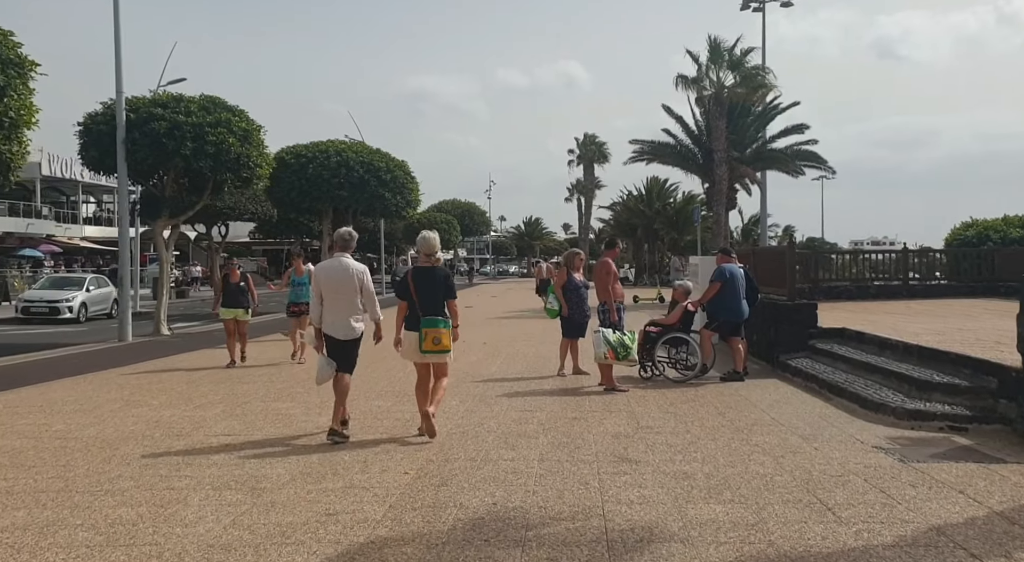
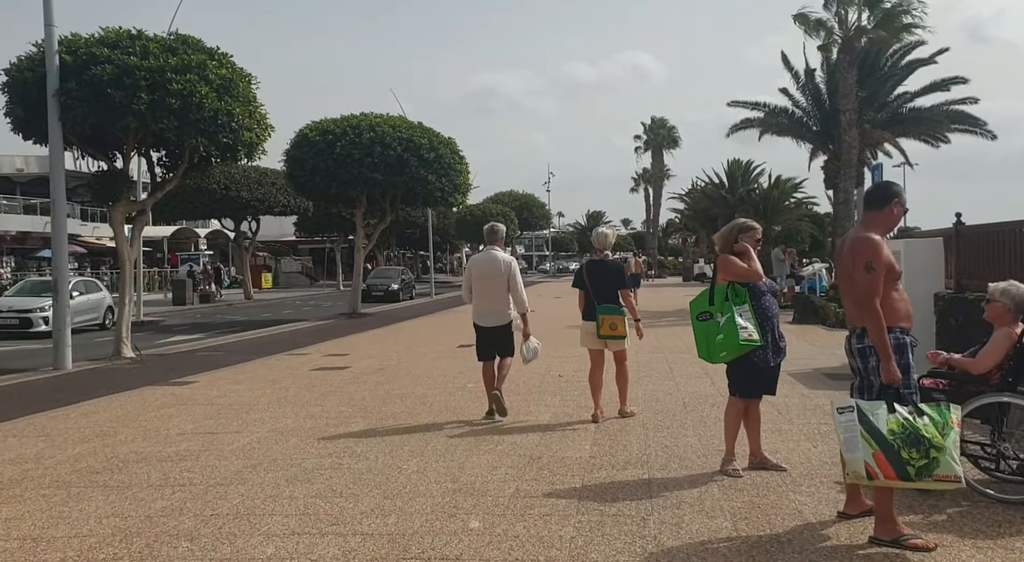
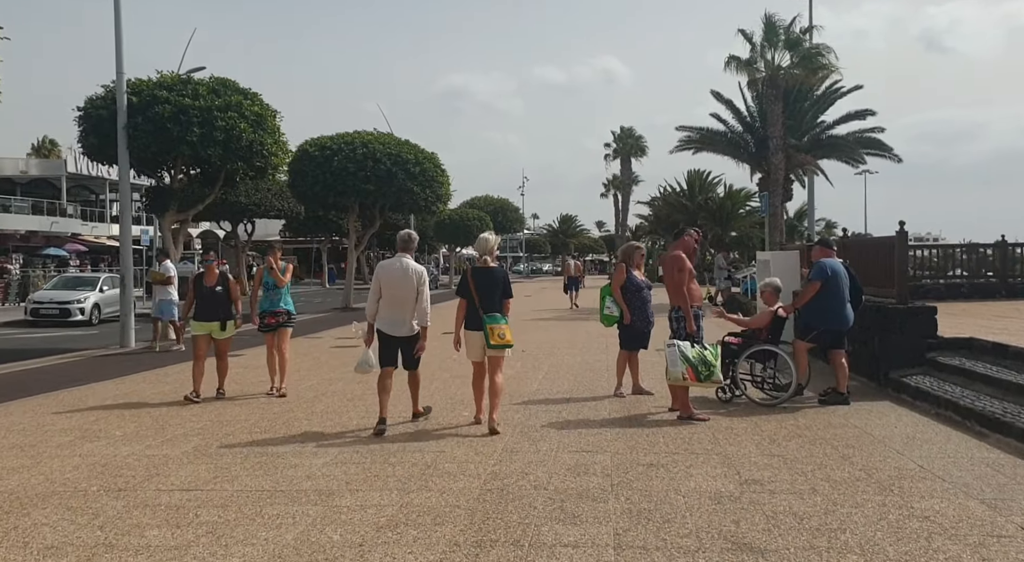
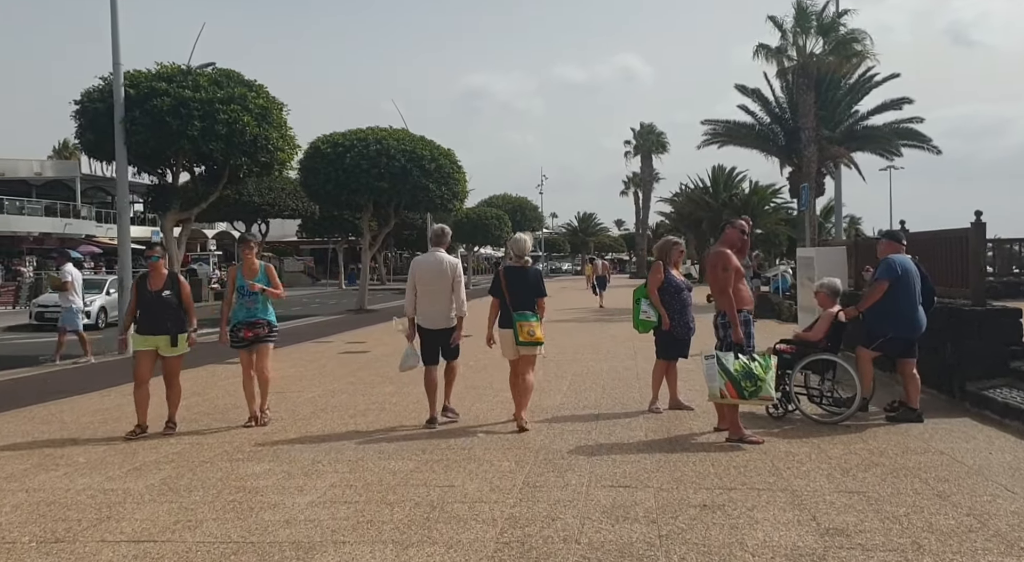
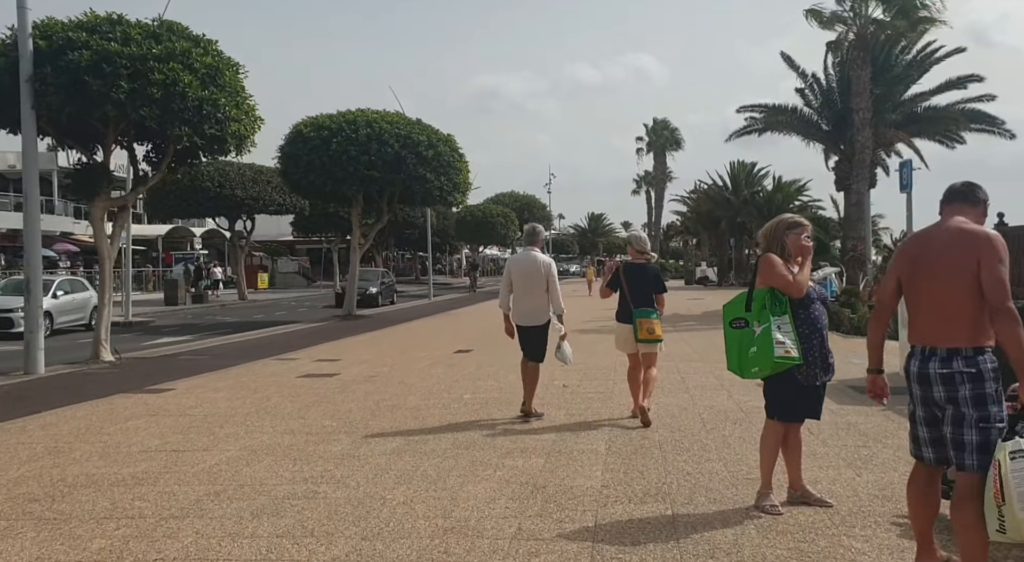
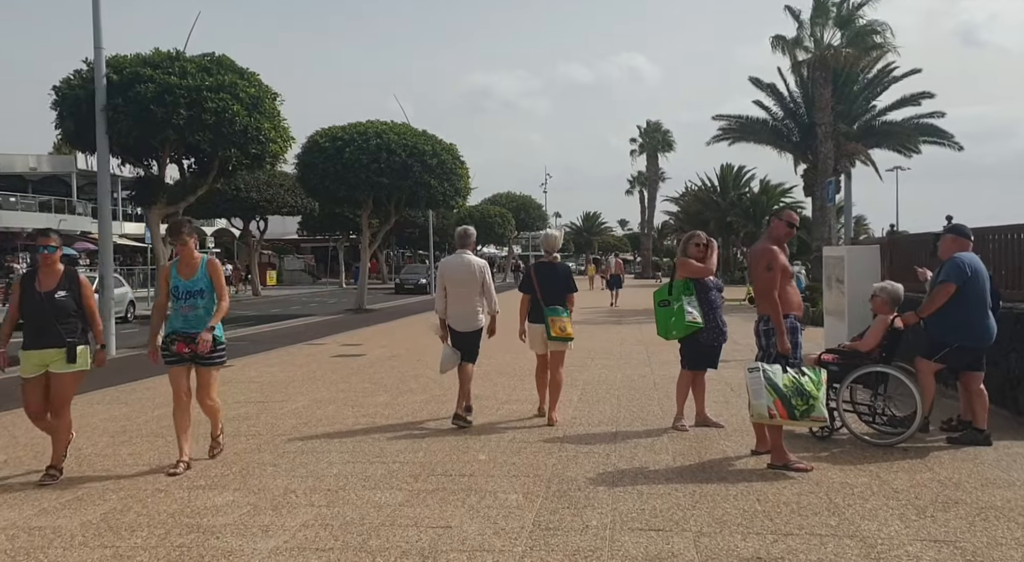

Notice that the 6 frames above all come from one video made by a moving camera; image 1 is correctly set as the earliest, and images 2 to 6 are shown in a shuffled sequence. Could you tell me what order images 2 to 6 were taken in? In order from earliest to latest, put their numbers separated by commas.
3, 4, 6, 2, 5
